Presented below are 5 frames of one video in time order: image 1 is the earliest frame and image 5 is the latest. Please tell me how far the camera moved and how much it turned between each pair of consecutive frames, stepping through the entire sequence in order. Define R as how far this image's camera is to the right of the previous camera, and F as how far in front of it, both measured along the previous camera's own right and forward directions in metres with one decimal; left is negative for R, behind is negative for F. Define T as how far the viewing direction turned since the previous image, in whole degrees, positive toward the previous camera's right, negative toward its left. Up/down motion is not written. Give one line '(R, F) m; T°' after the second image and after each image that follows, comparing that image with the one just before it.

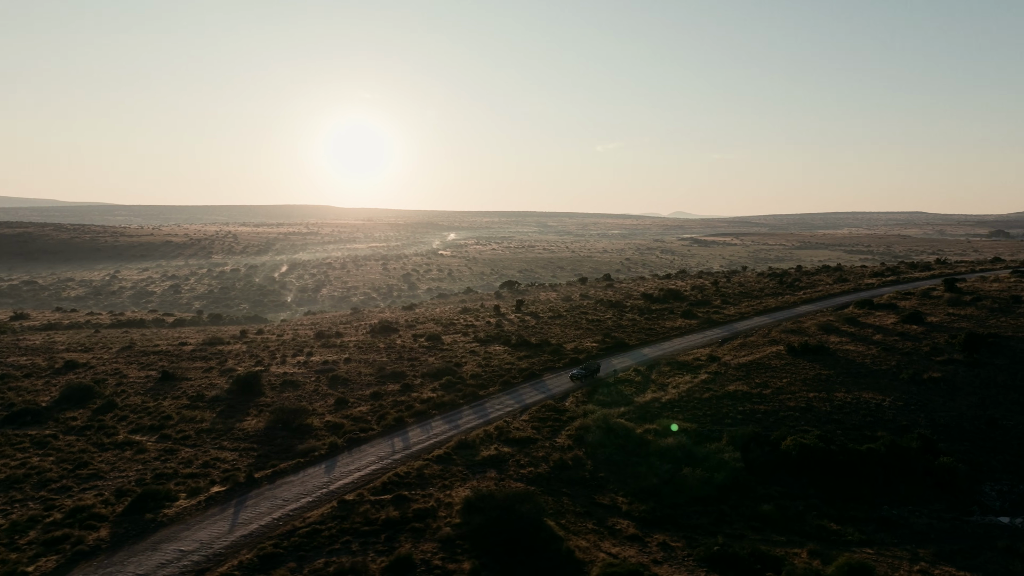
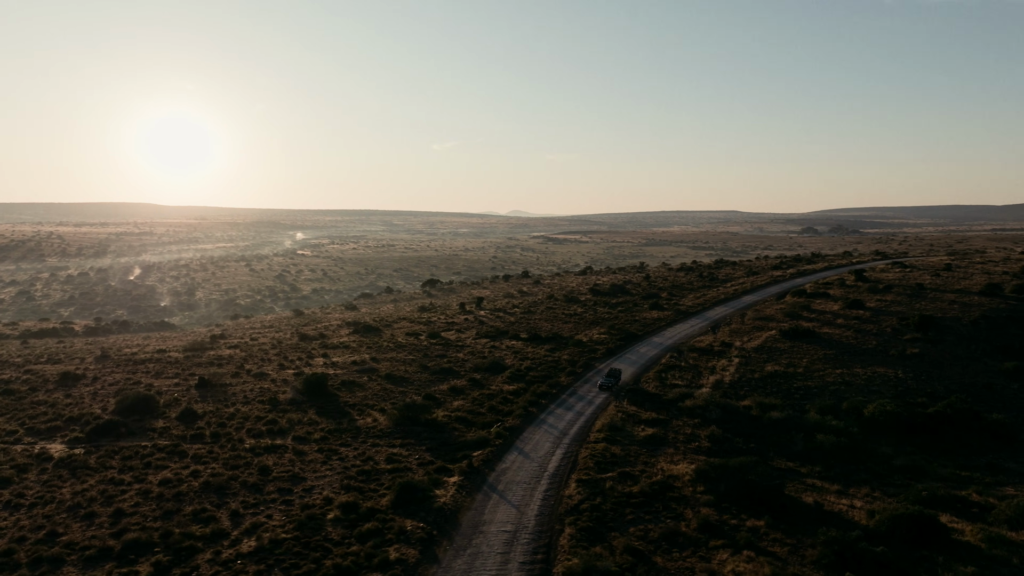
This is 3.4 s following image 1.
(-9.8, -0.6) m; +11°
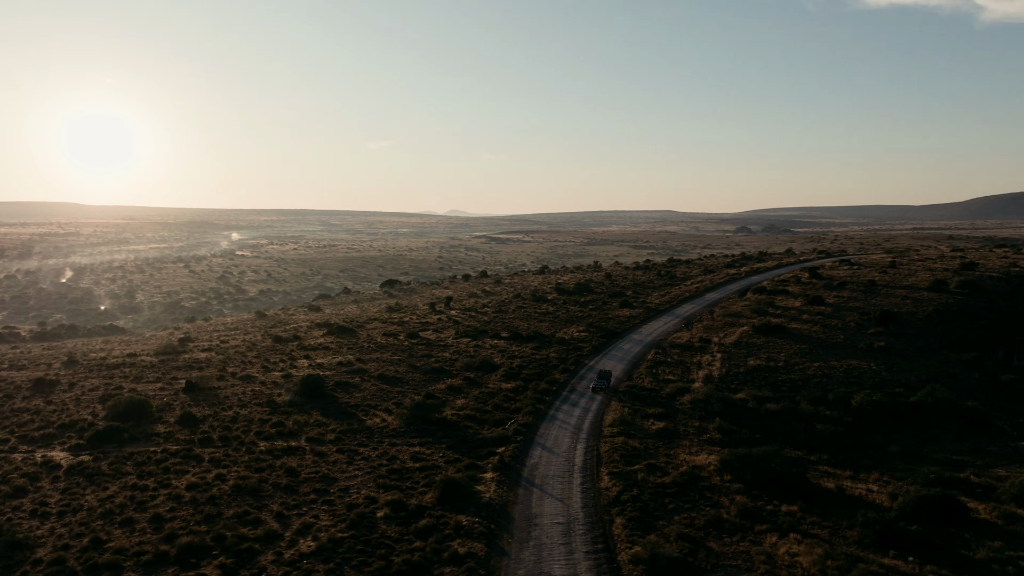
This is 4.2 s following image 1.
(-2.5, -0.3) m; +4°
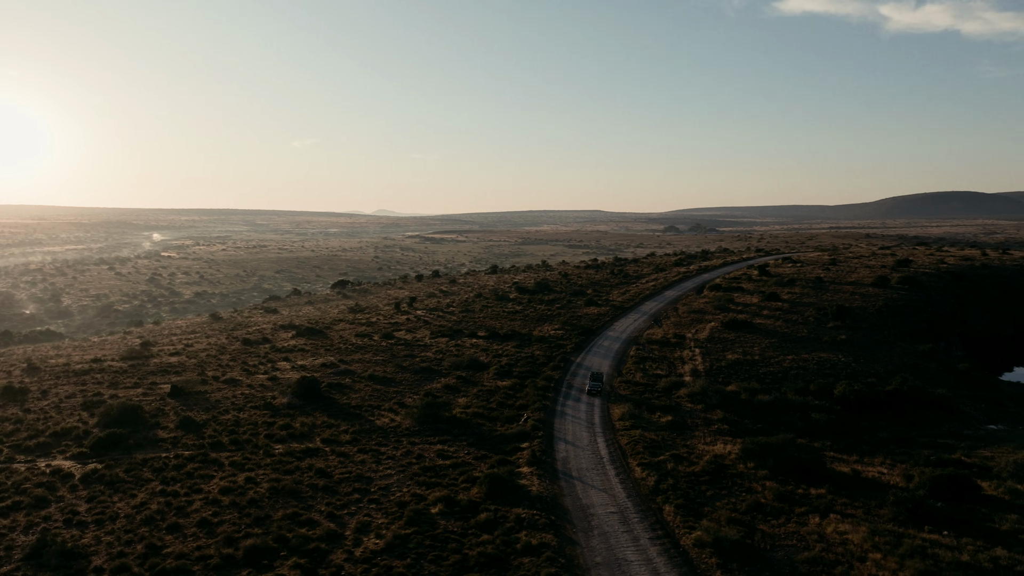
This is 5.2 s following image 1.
(-2.8, -0.3) m; +5°
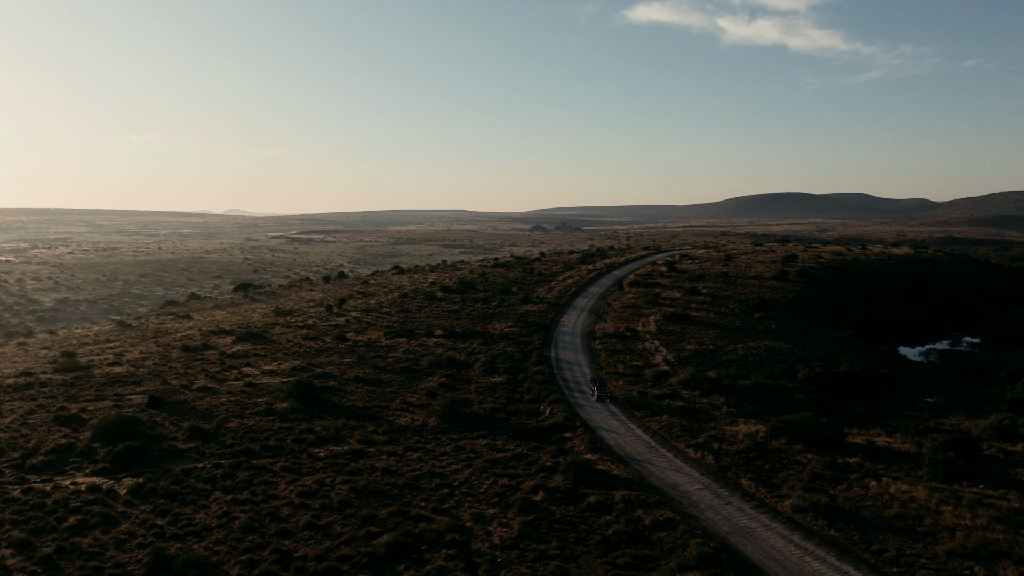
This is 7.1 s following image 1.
(-5.6, -0.4) m; +10°
